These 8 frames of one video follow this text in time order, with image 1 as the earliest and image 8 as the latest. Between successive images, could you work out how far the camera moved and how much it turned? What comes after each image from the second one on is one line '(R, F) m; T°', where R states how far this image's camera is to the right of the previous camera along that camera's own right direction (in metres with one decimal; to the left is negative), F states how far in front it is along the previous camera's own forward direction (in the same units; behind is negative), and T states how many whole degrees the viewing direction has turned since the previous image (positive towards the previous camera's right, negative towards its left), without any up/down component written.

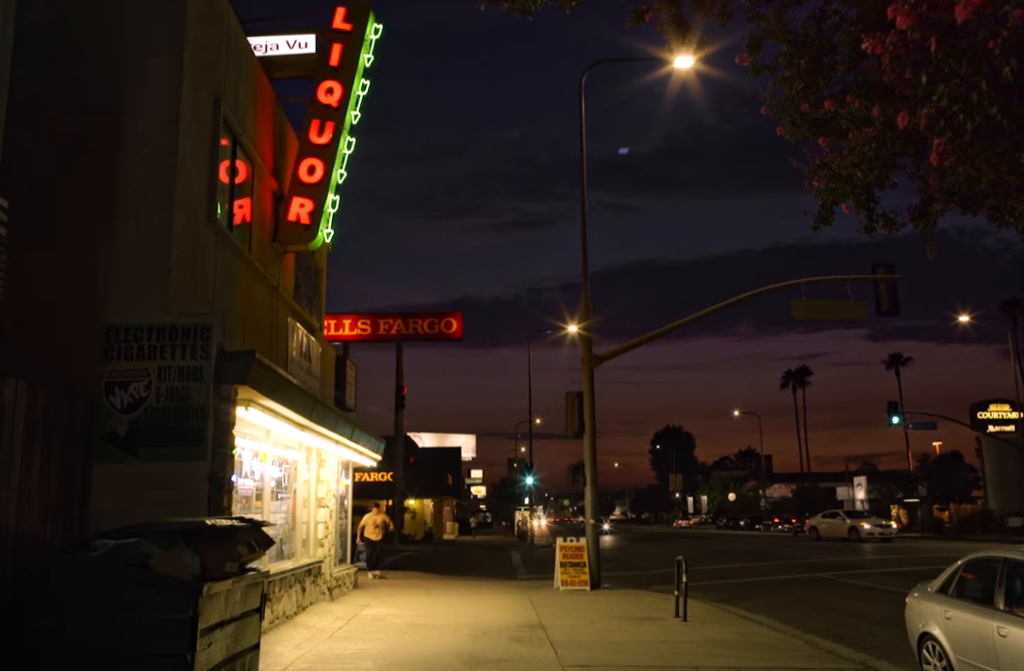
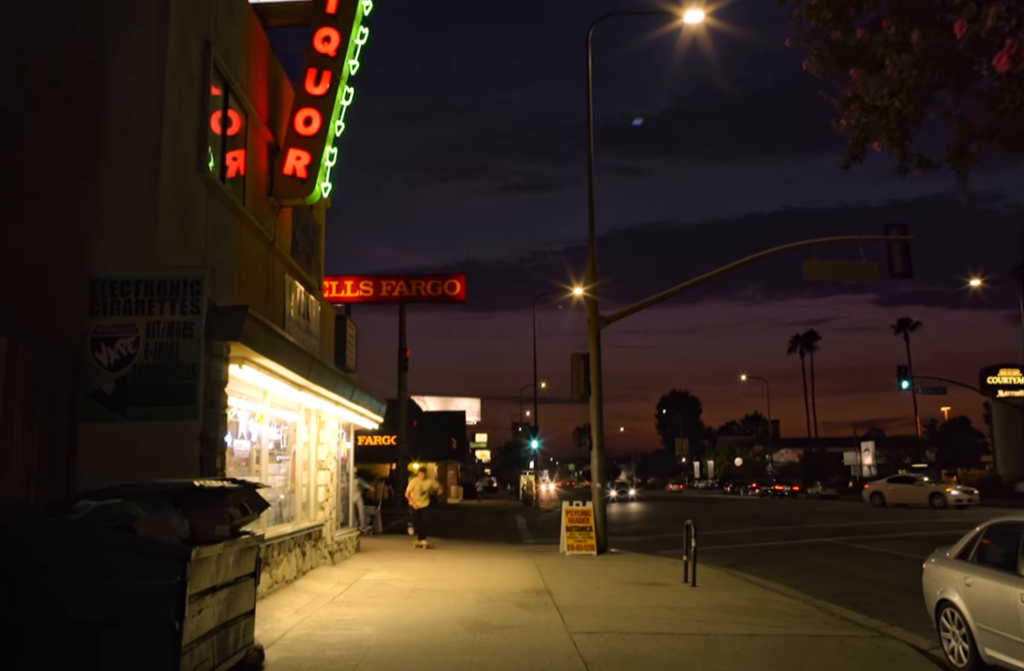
(0.0, +0.4) m; 0°
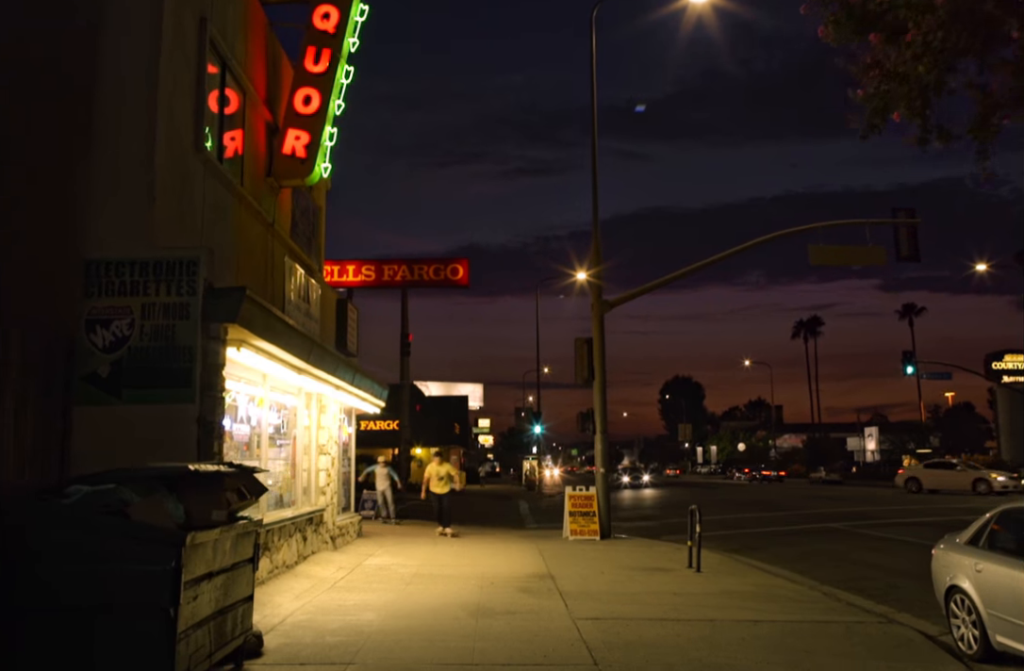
(0.0, +0.2) m; 0°
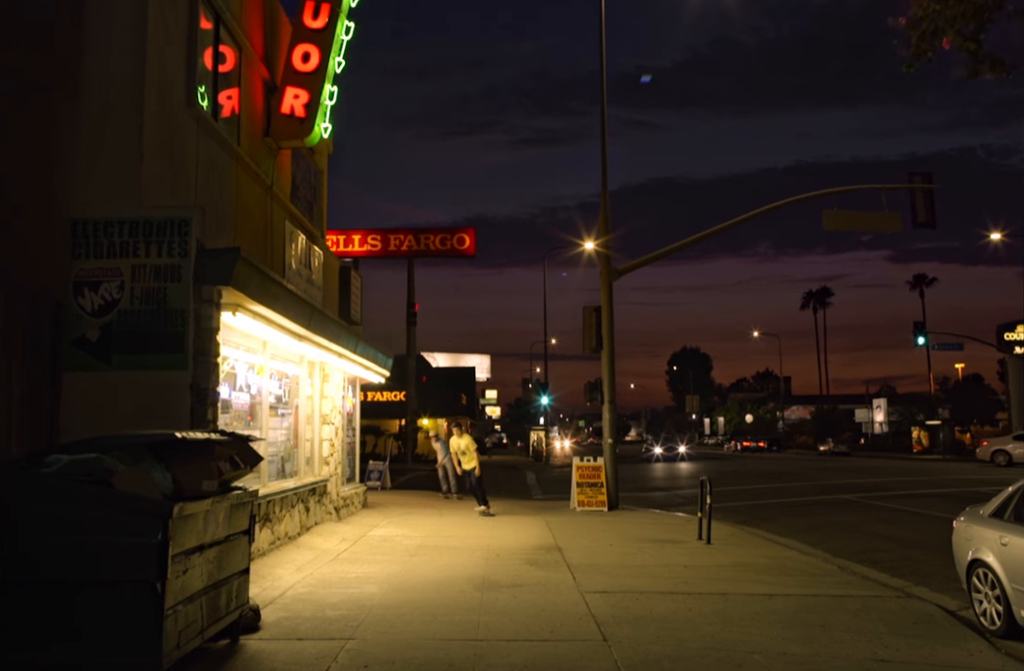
(0.0, +0.4) m; 0°
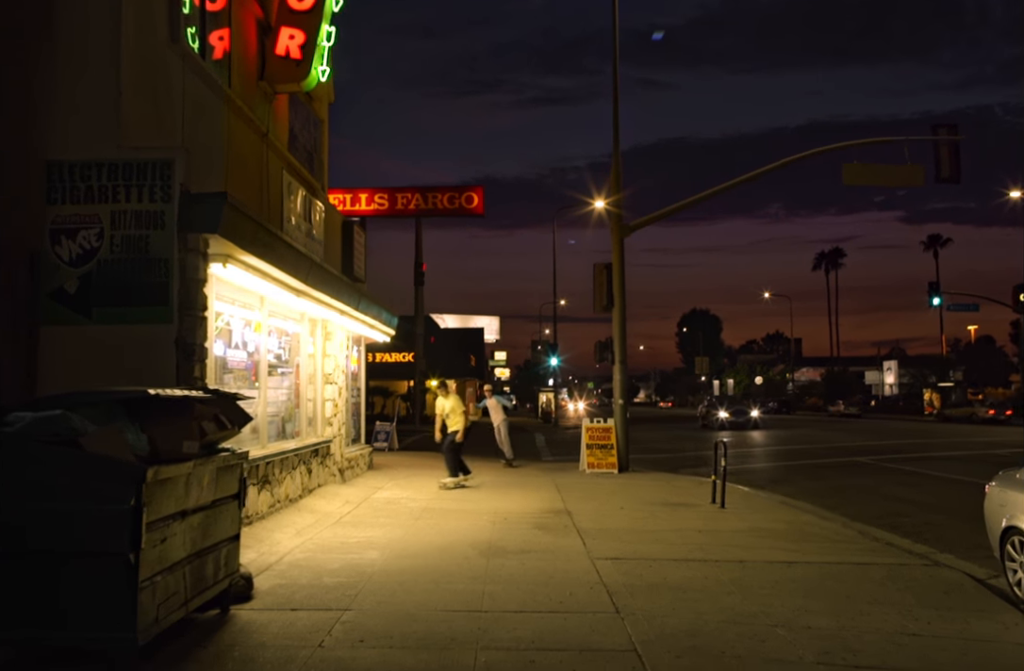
(0.0, +0.5) m; -1°
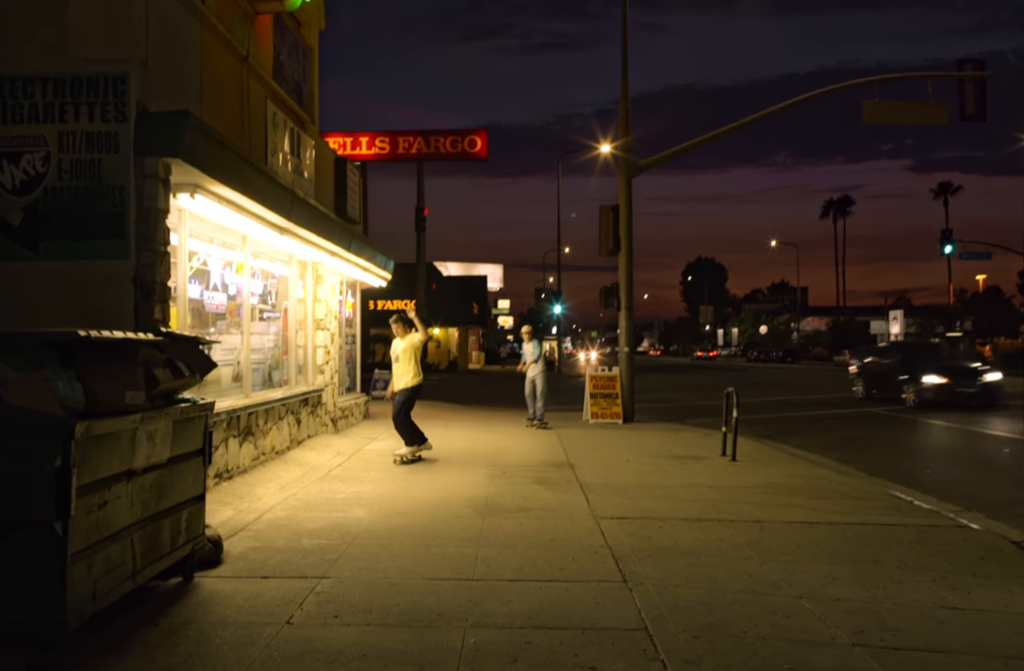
(+0.1, +0.8) m; 0°
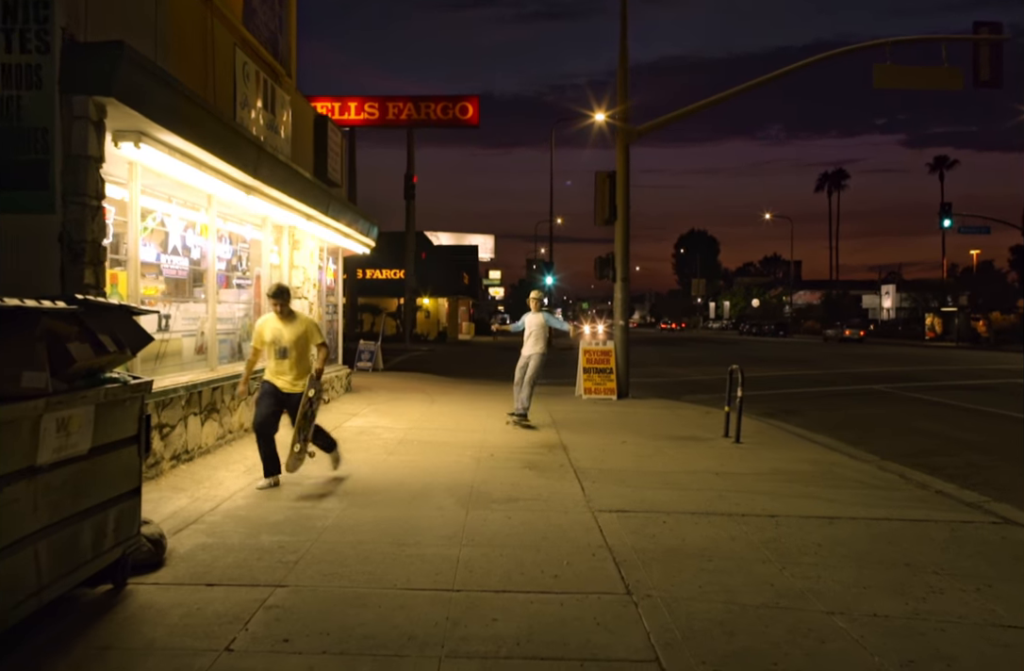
(0.0, +0.9) m; +1°
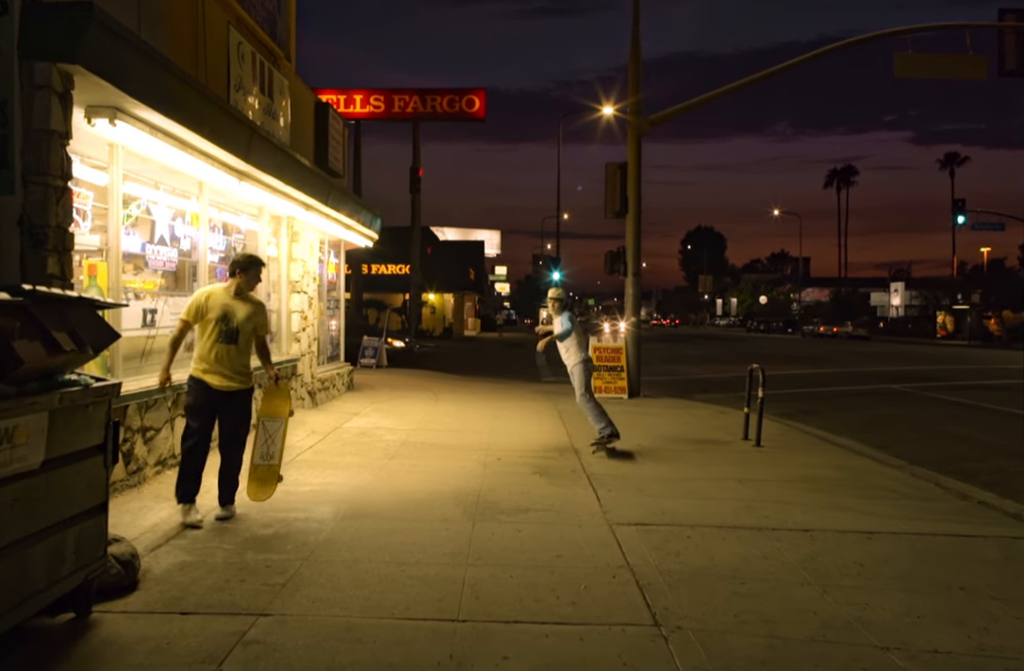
(0.0, +0.6) m; 0°
